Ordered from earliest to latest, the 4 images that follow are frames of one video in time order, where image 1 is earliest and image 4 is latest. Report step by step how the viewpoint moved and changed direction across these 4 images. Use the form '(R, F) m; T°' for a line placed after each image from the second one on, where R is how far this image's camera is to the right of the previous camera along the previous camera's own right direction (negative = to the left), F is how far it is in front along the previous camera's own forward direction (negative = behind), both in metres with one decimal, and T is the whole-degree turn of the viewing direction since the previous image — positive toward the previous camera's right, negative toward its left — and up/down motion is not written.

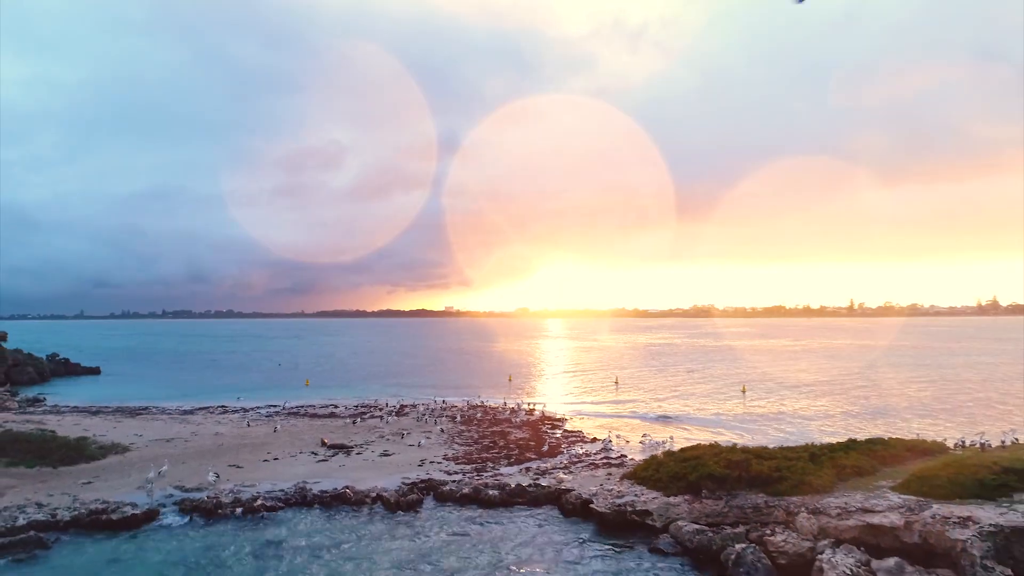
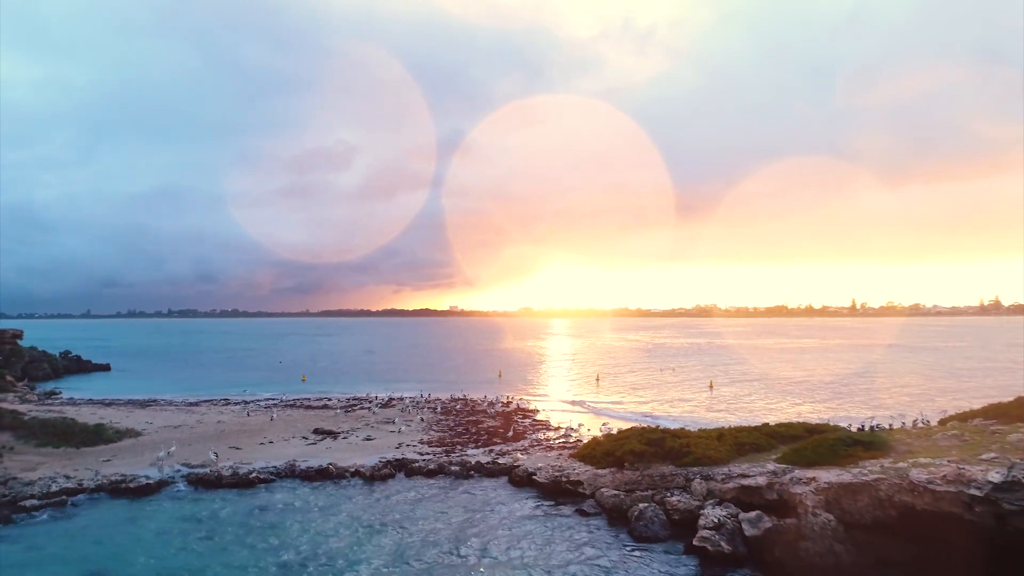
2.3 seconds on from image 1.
(+2.5, -4.5) m; 0°
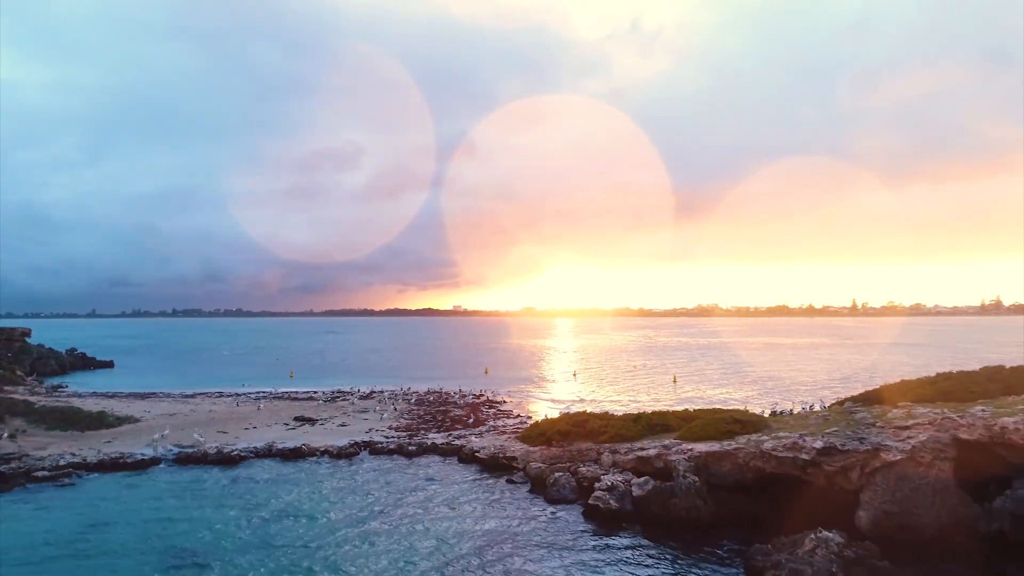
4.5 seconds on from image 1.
(+3.4, -4.4) m; 0°
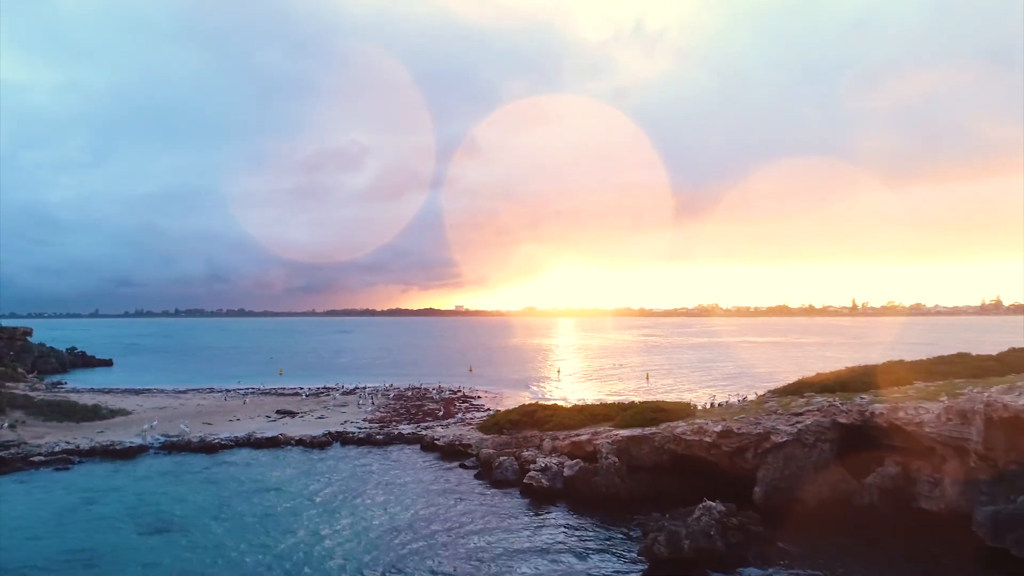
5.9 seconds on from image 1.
(+3.0, -3.0) m; 0°
